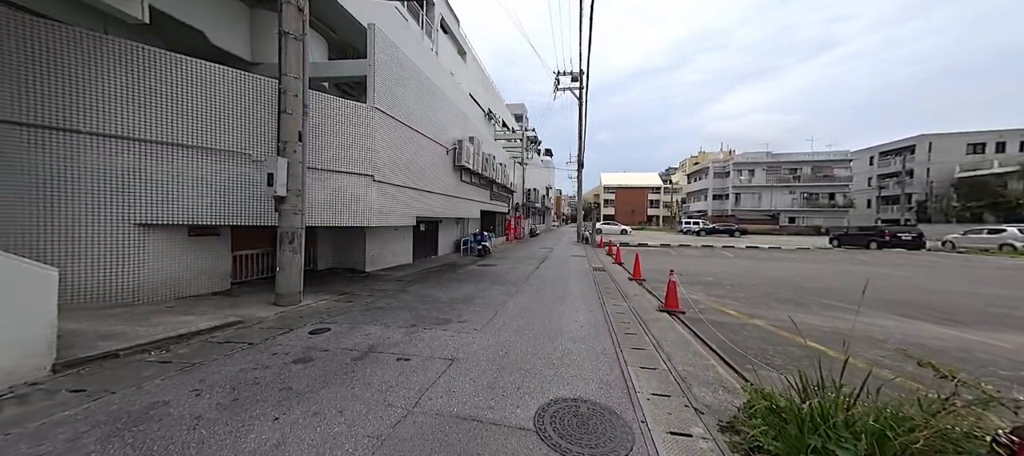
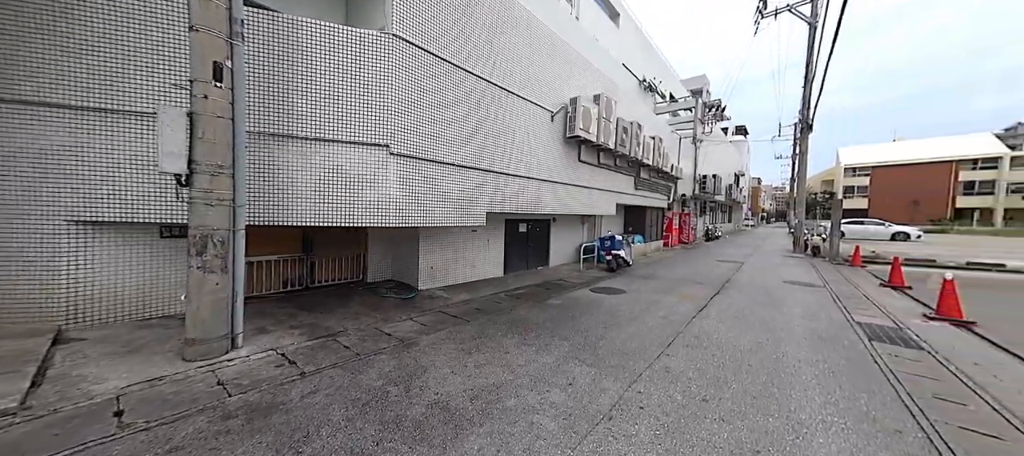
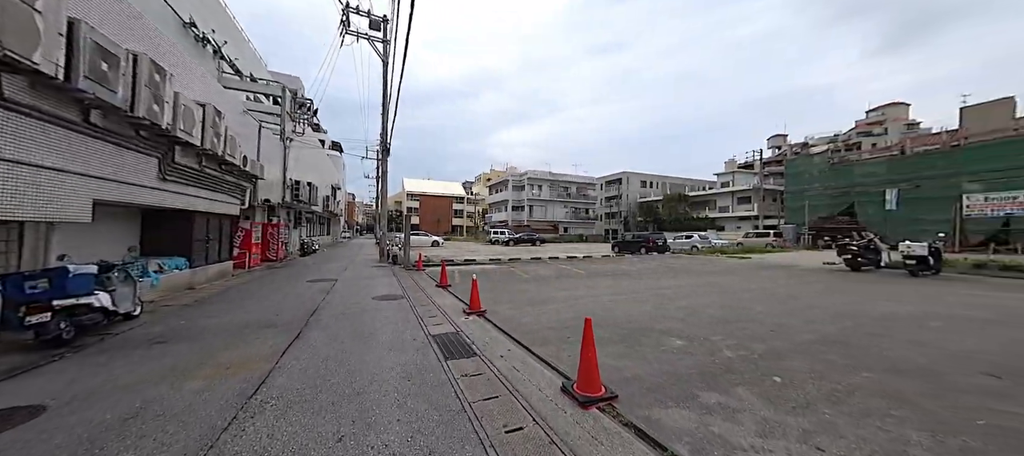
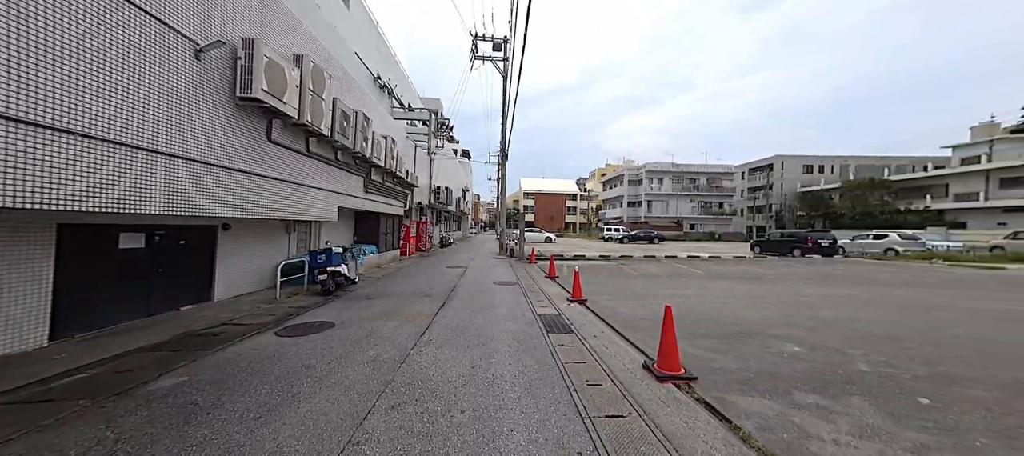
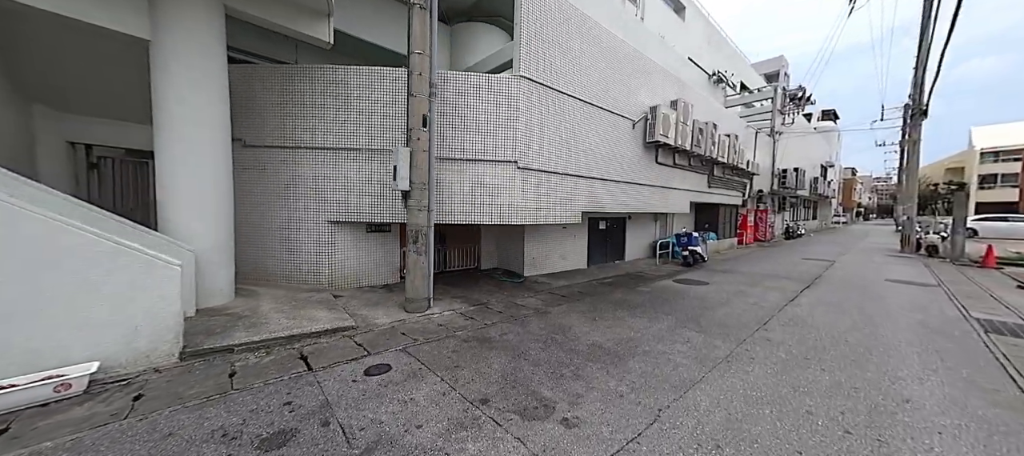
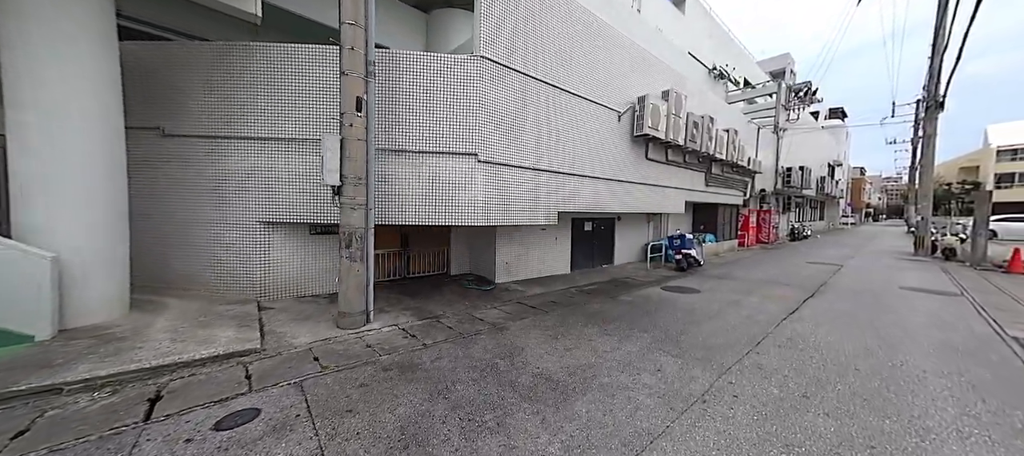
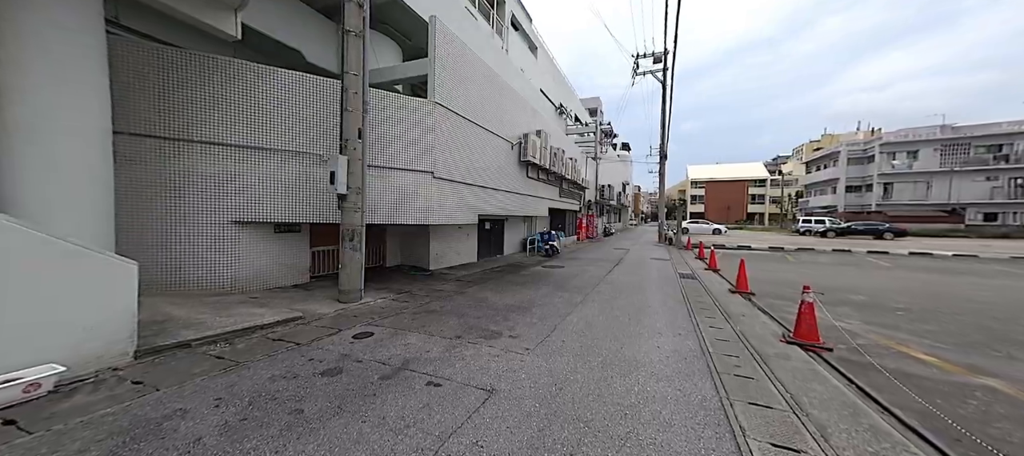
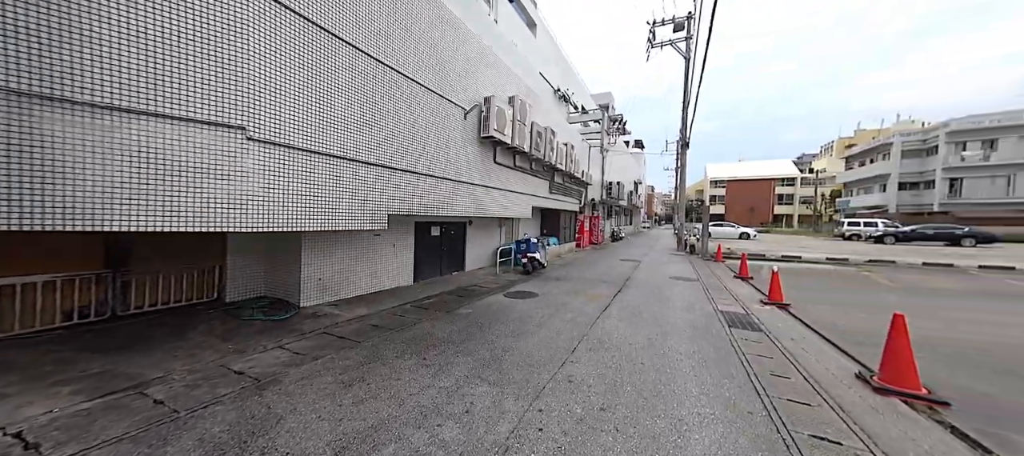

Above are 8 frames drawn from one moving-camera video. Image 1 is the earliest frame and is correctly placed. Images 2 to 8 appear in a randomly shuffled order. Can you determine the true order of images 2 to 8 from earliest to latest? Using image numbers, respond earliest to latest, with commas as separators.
7, 5, 6, 2, 8, 4, 3
